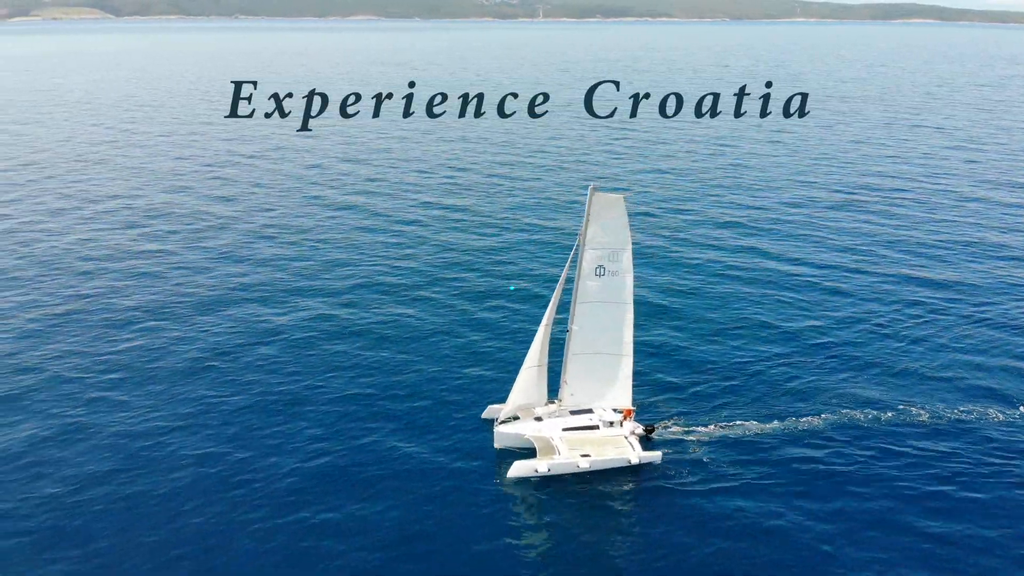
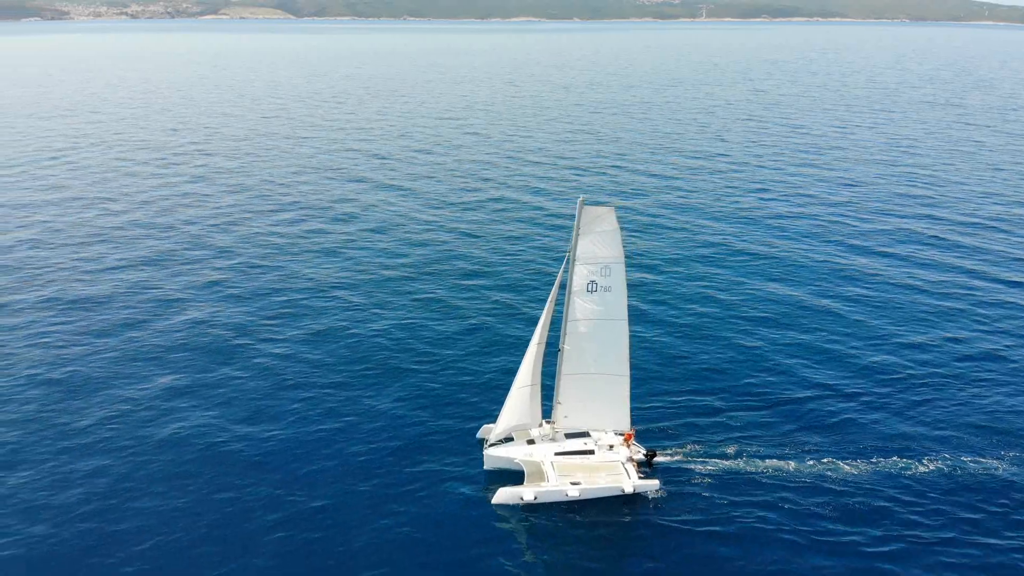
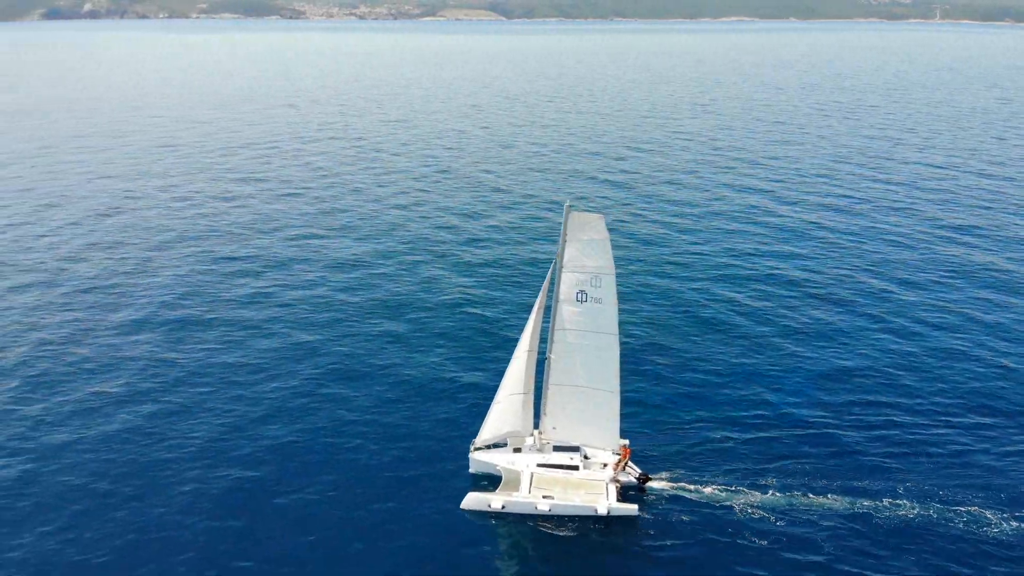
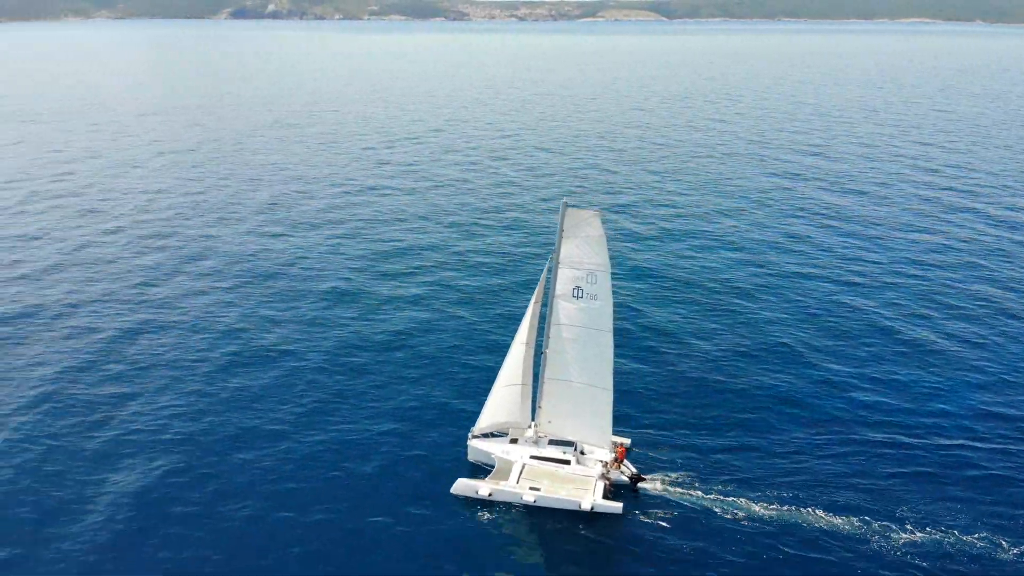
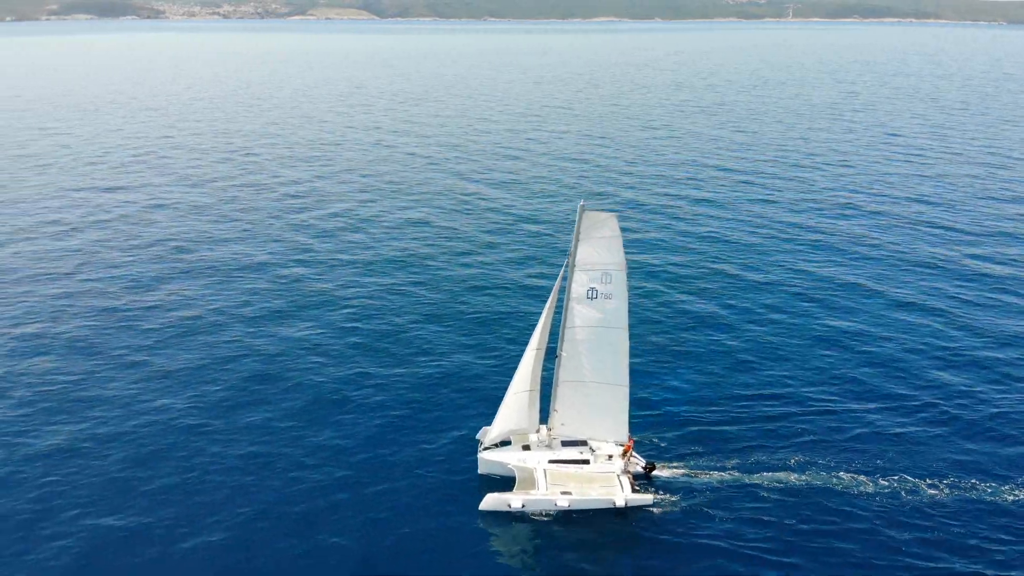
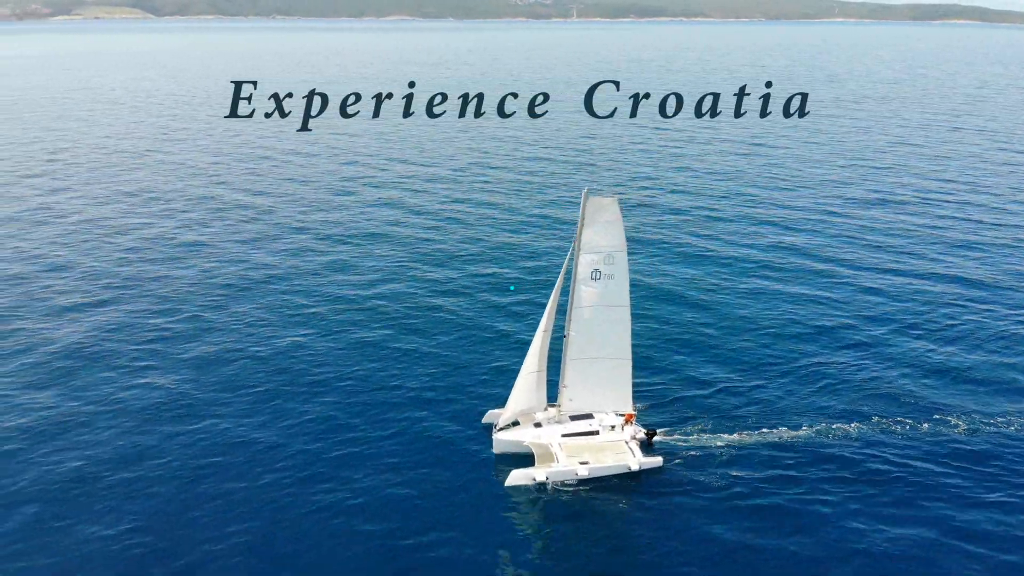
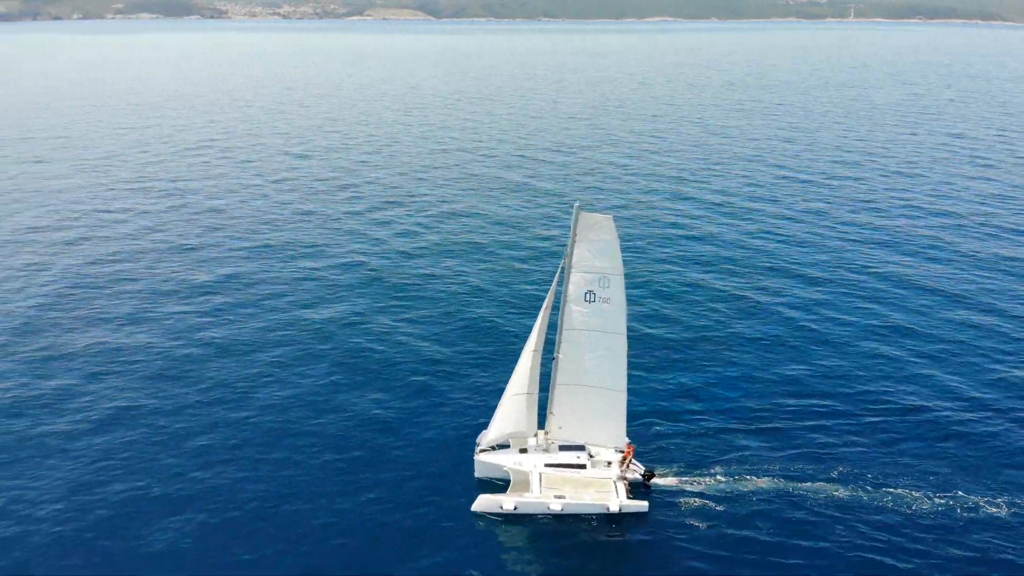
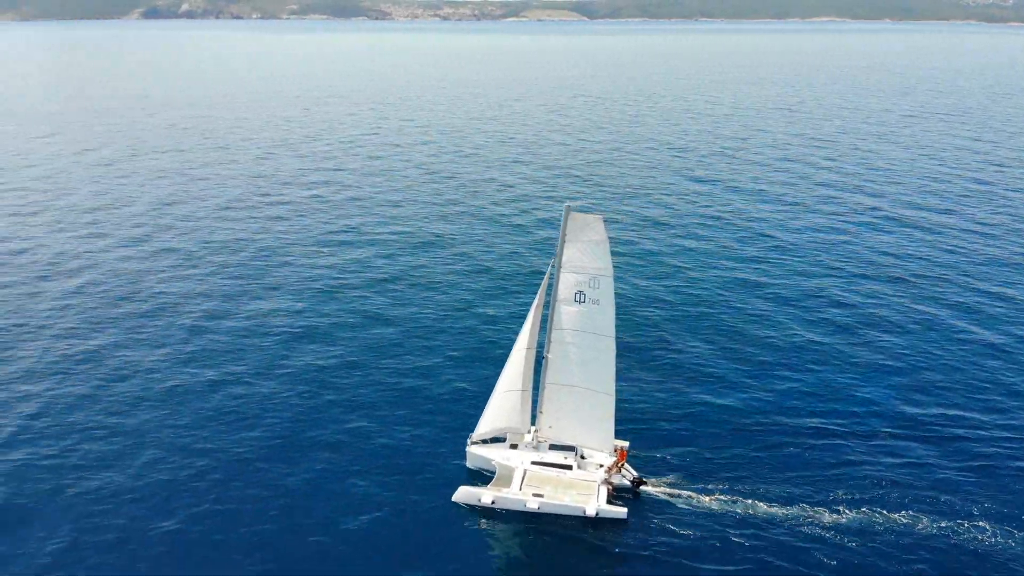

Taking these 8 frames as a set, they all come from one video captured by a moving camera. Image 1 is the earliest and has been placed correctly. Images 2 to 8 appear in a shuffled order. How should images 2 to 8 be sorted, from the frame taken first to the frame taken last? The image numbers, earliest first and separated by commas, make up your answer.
6, 2, 5, 7, 3, 8, 4
